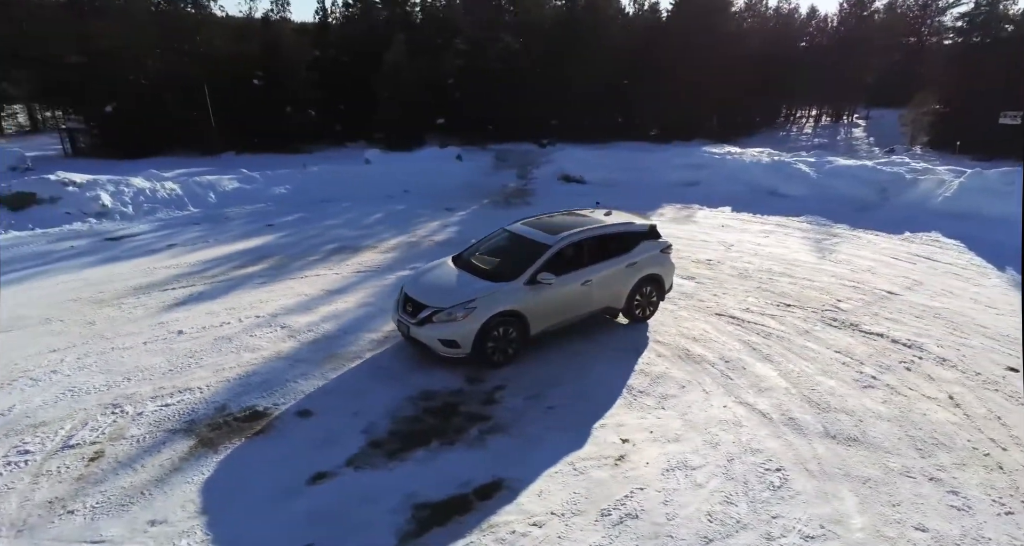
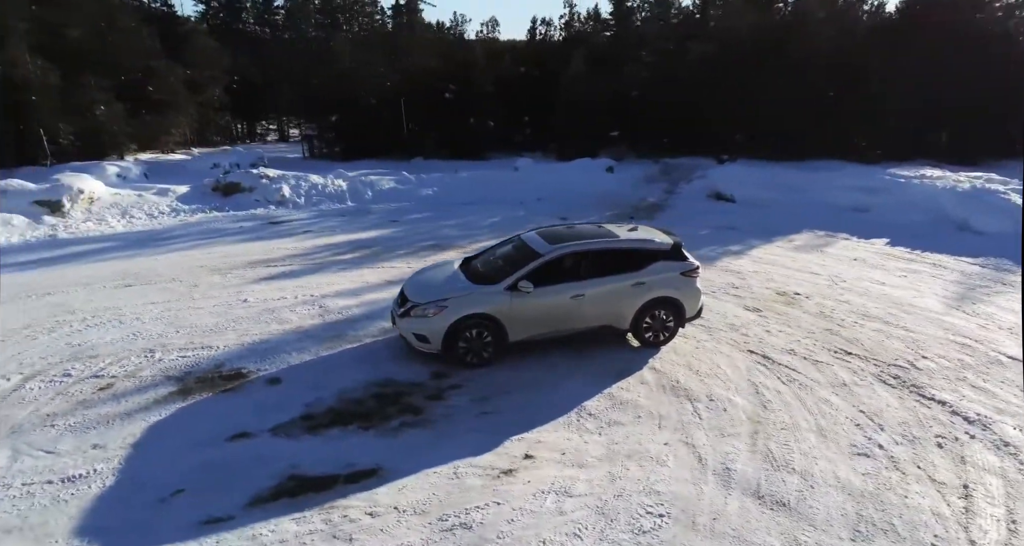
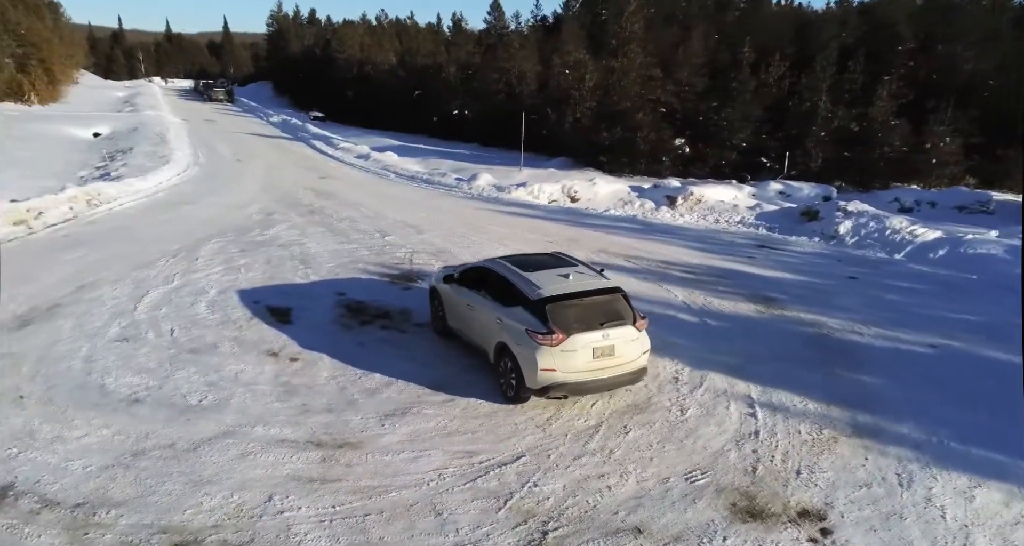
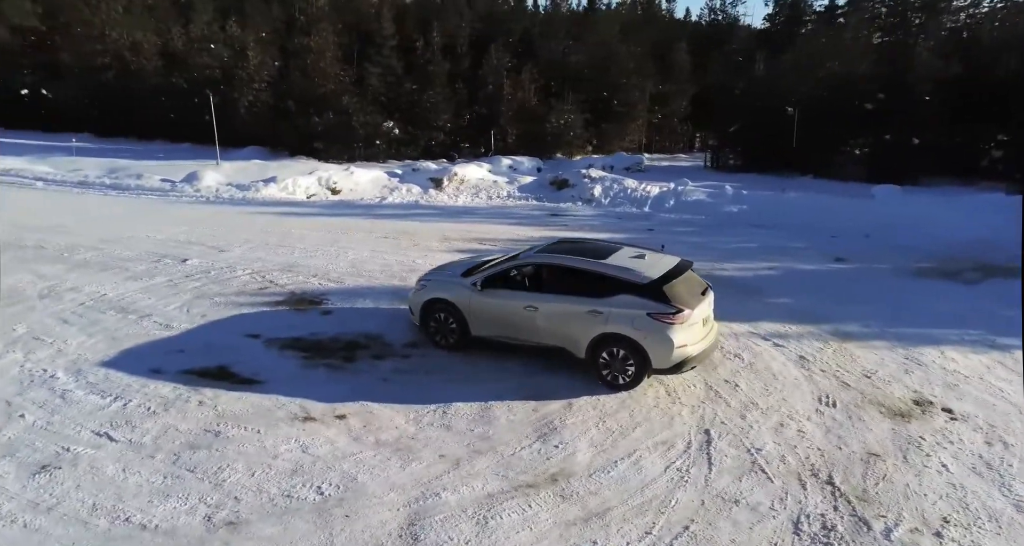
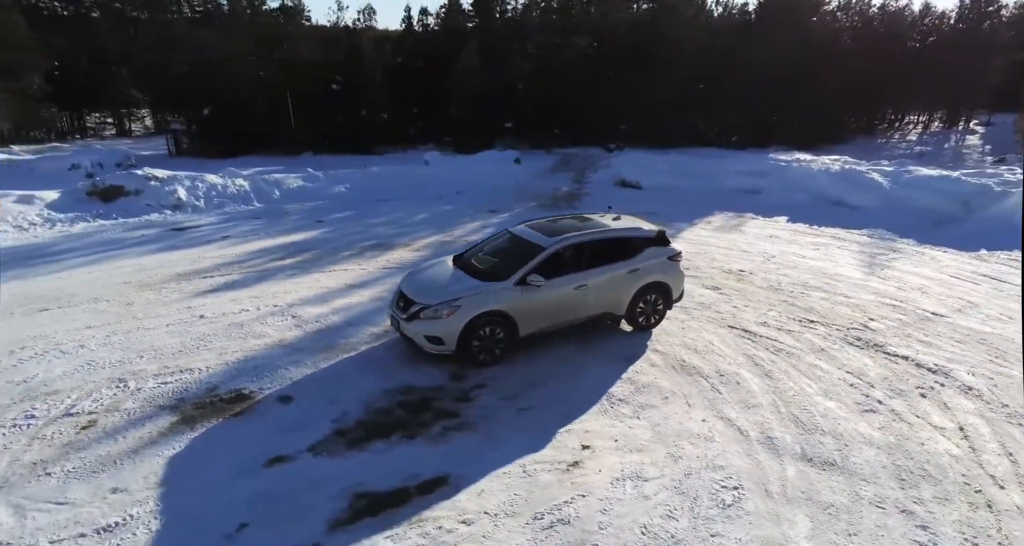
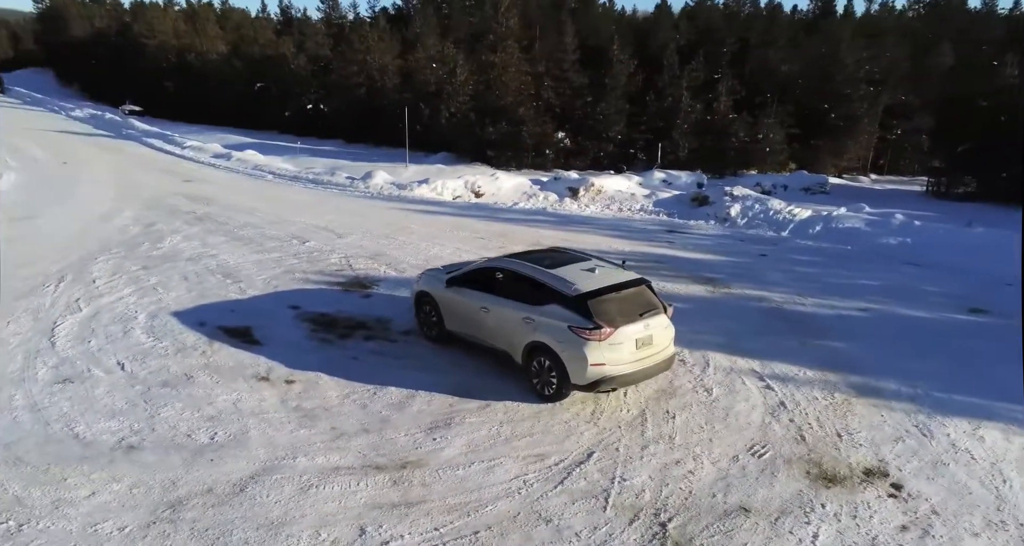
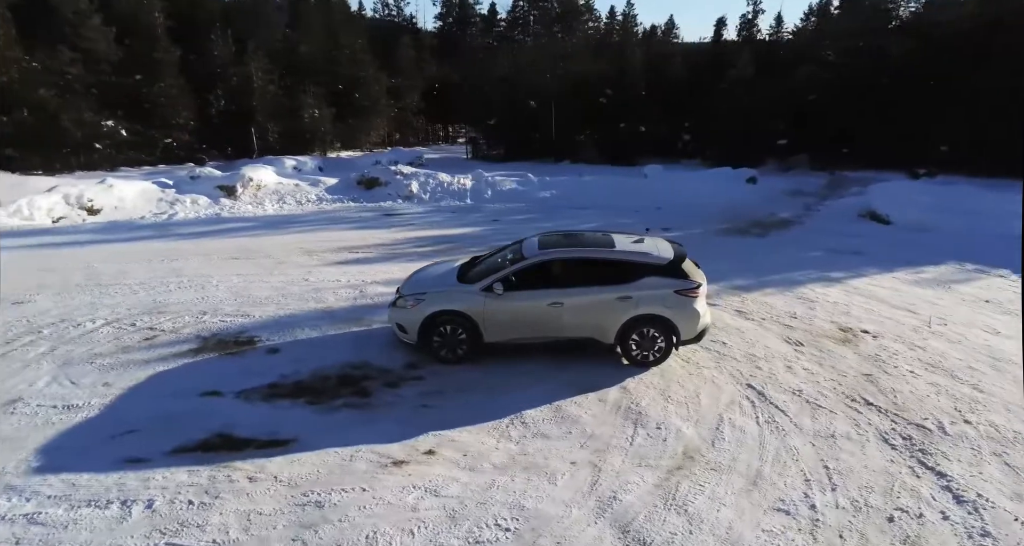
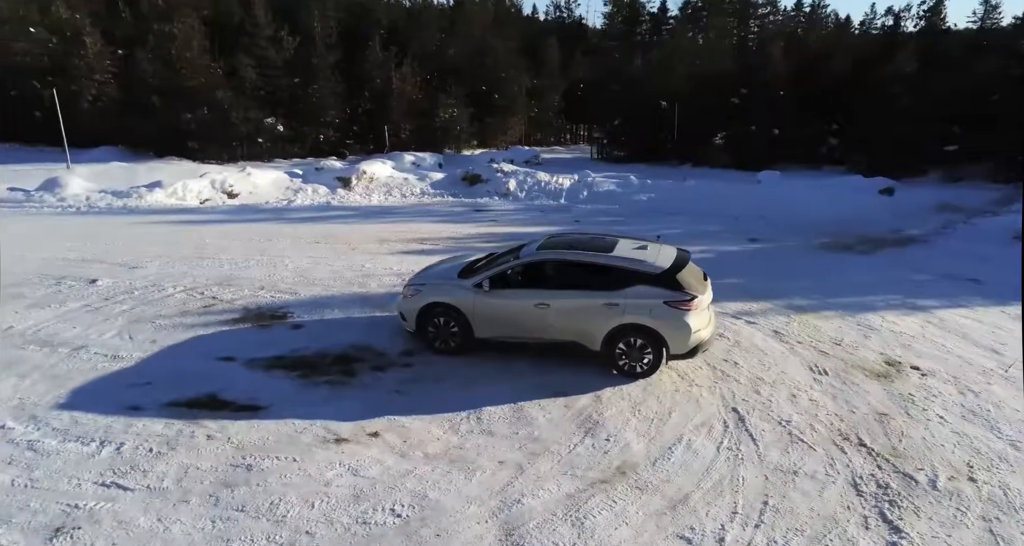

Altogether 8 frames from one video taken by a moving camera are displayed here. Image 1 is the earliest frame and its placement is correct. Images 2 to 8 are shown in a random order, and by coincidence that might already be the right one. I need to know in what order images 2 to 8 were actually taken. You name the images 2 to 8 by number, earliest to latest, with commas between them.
5, 2, 7, 8, 4, 6, 3
